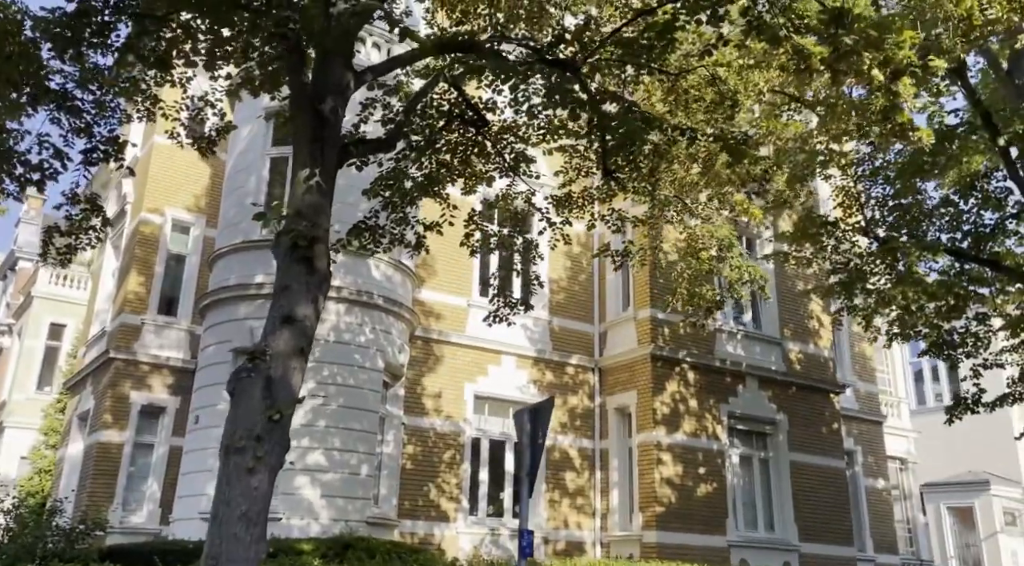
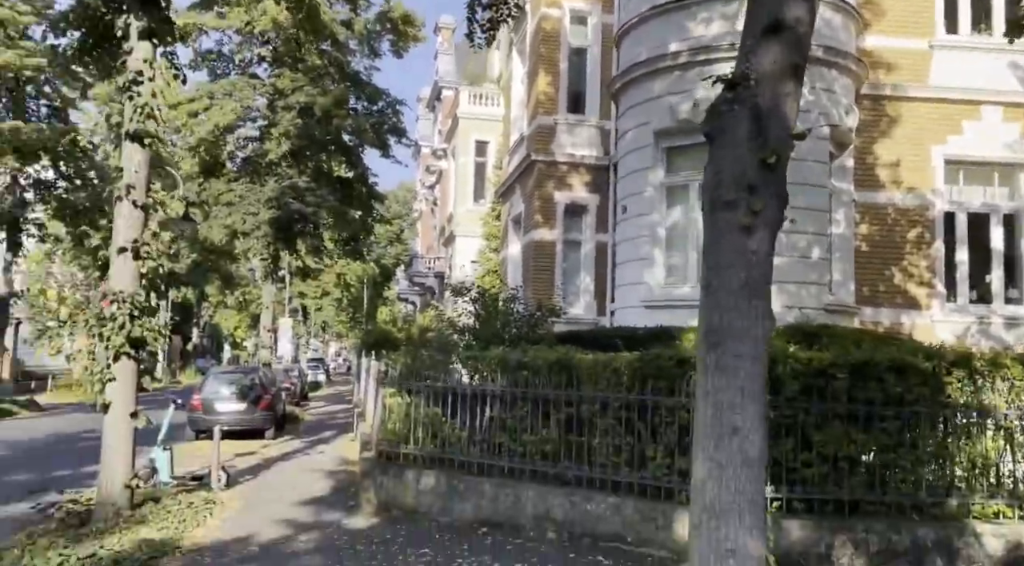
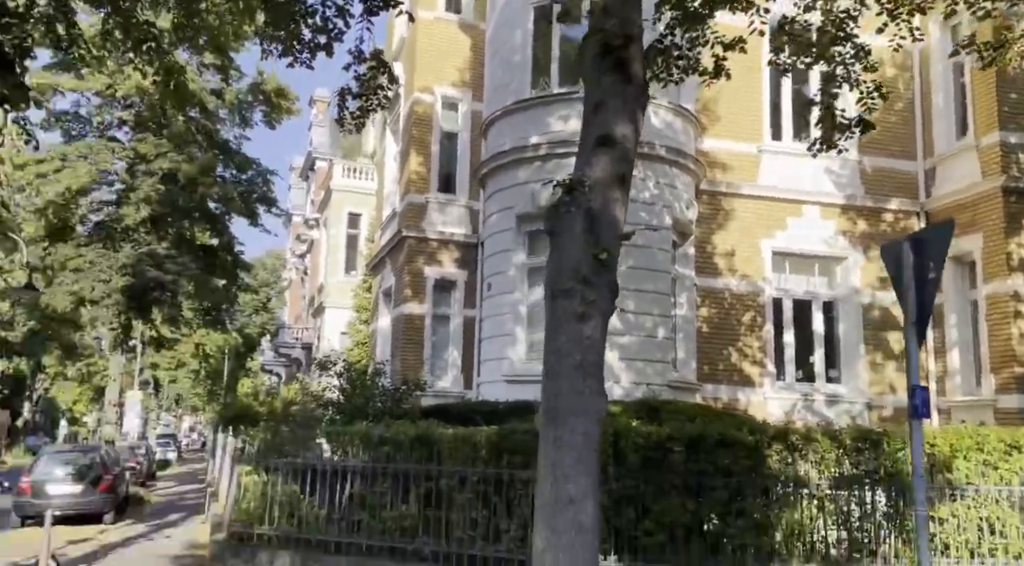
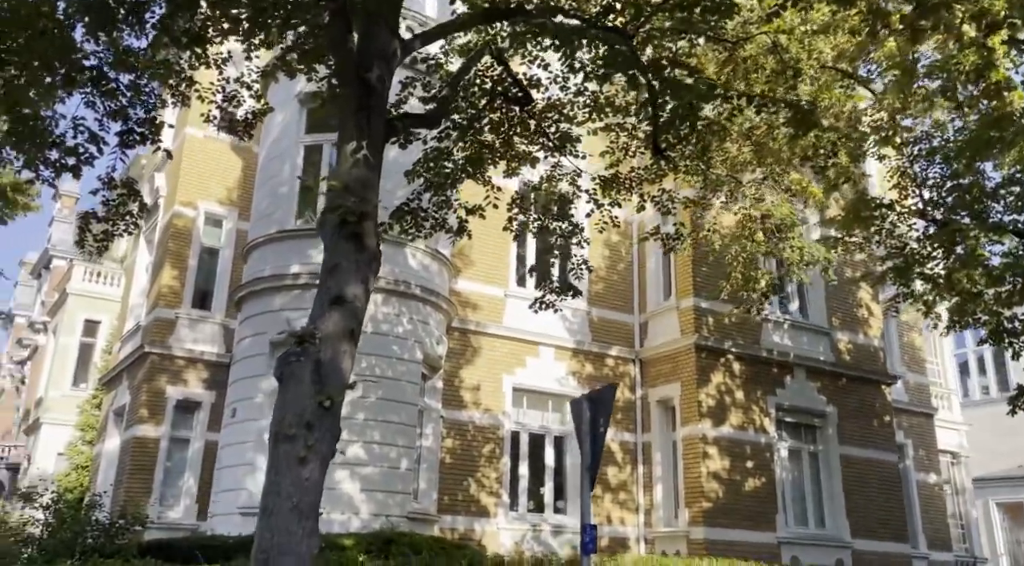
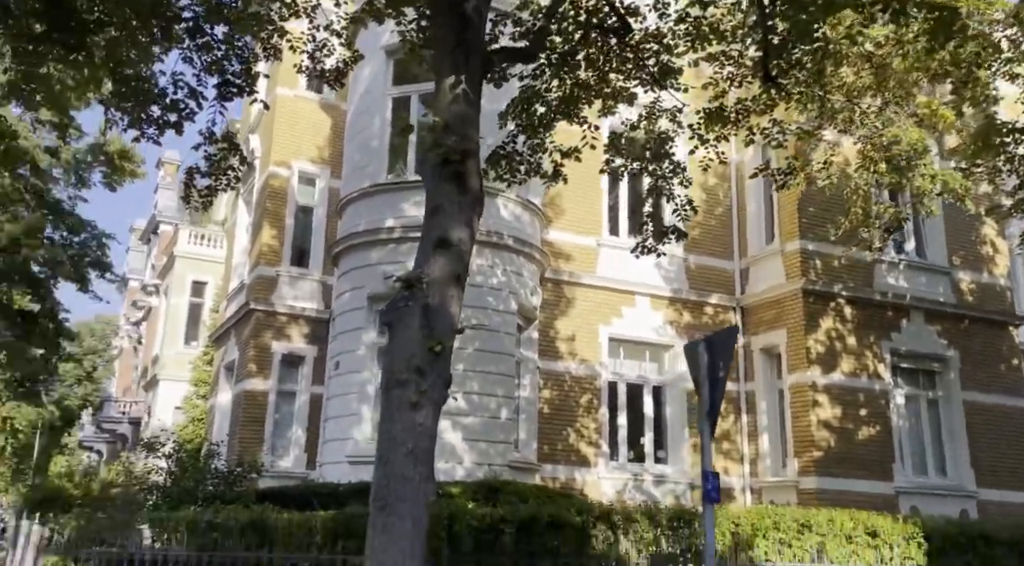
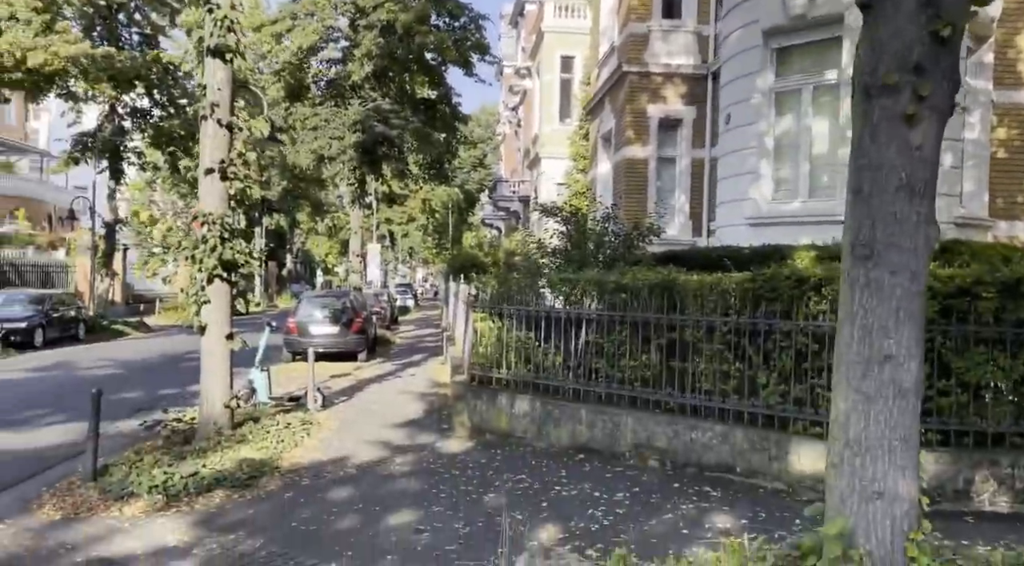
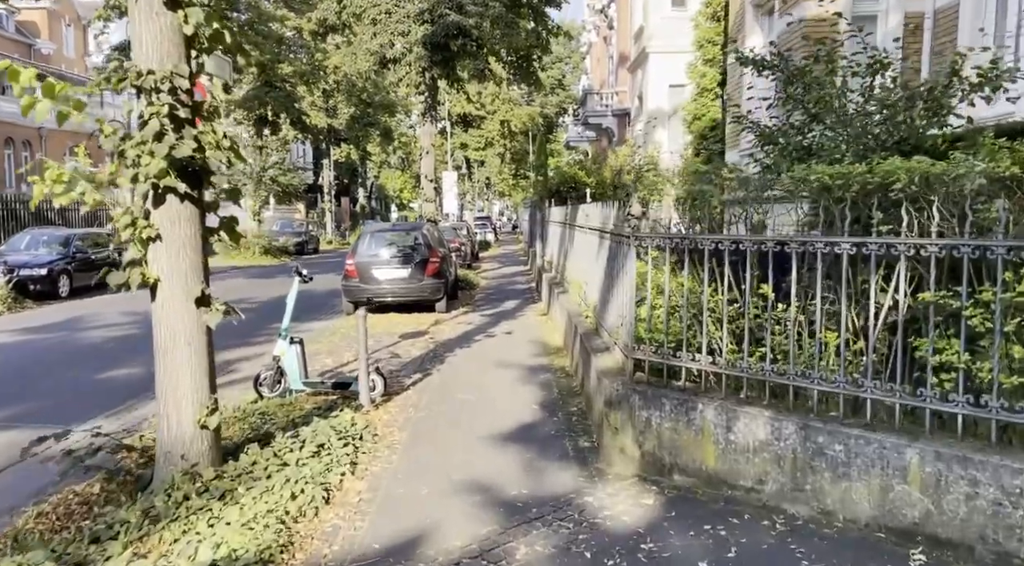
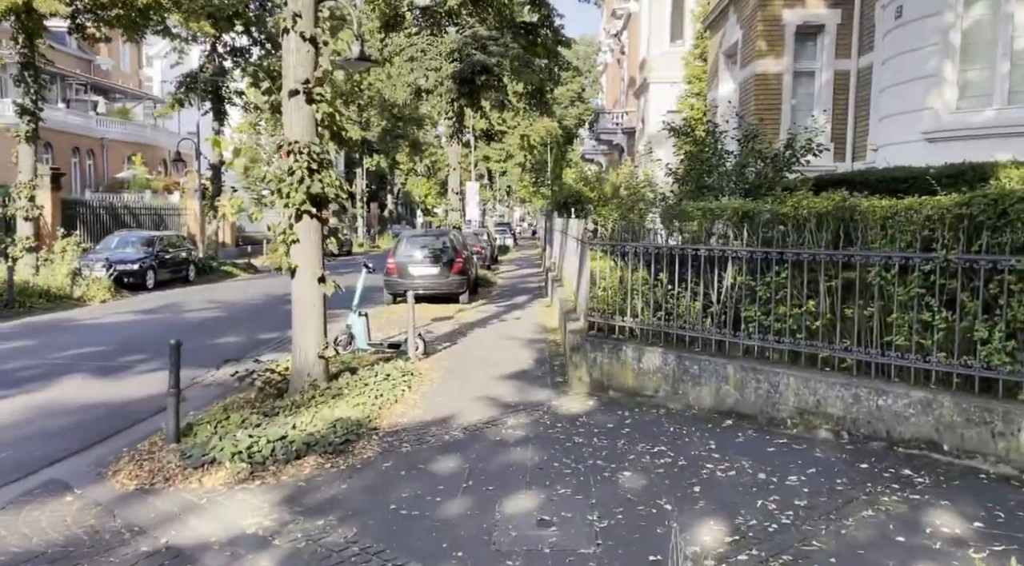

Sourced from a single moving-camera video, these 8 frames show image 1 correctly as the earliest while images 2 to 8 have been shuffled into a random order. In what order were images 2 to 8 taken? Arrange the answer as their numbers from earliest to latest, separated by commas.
4, 5, 3, 2, 6, 8, 7
